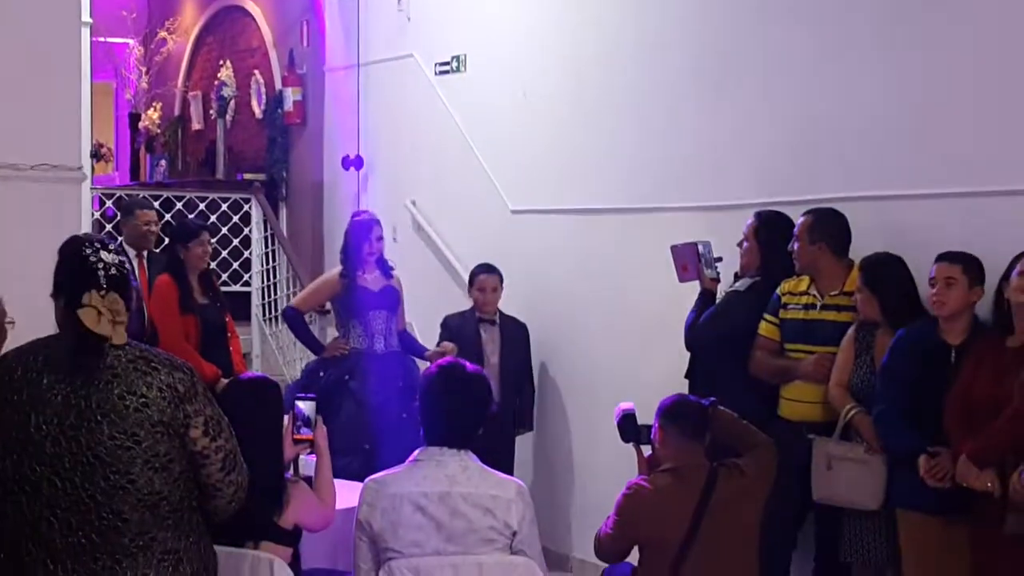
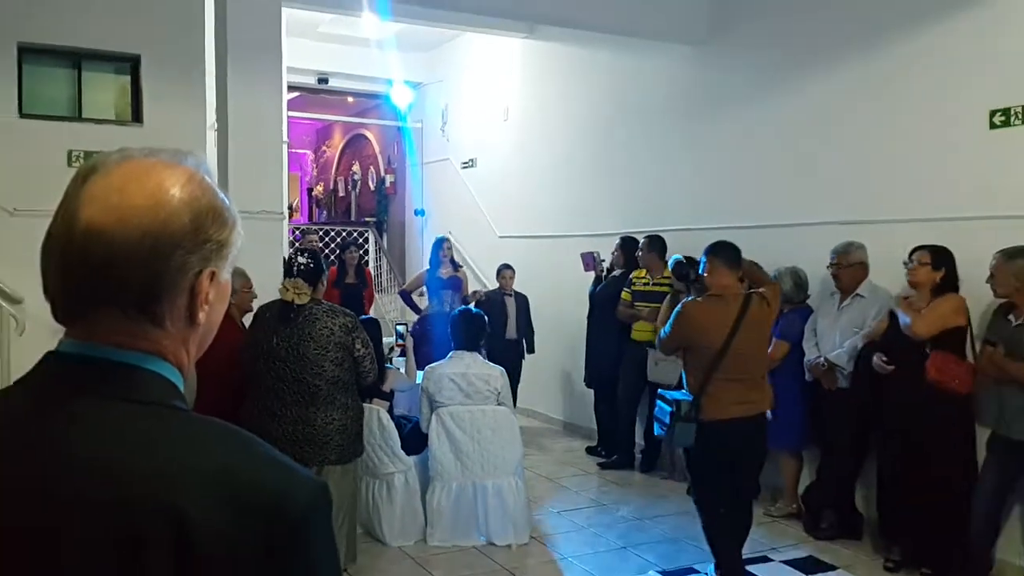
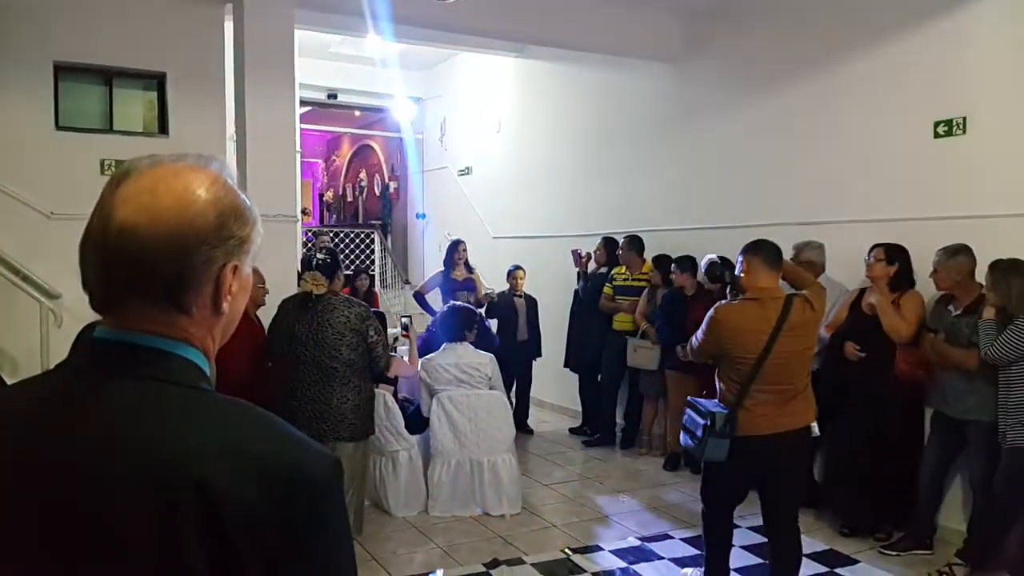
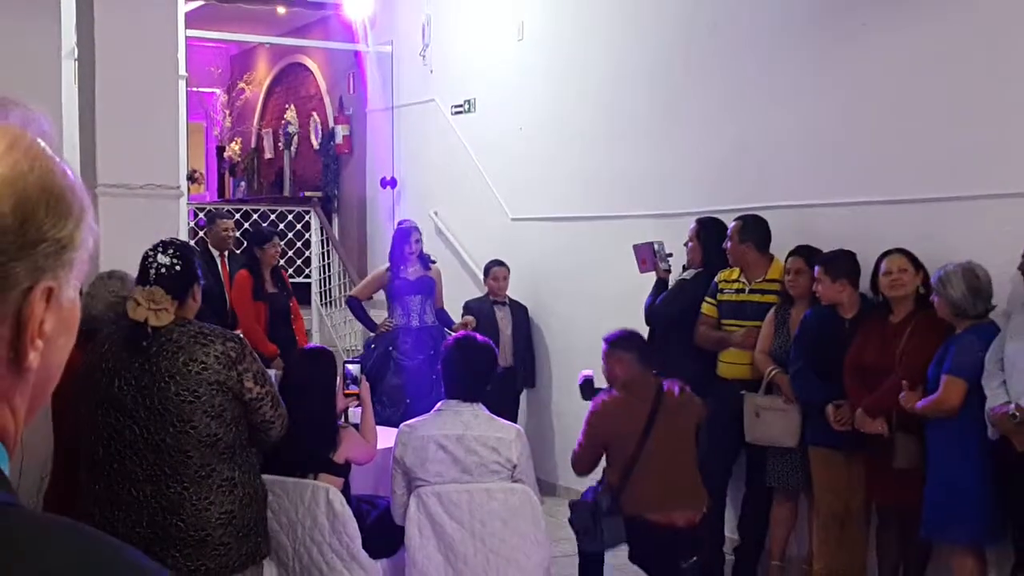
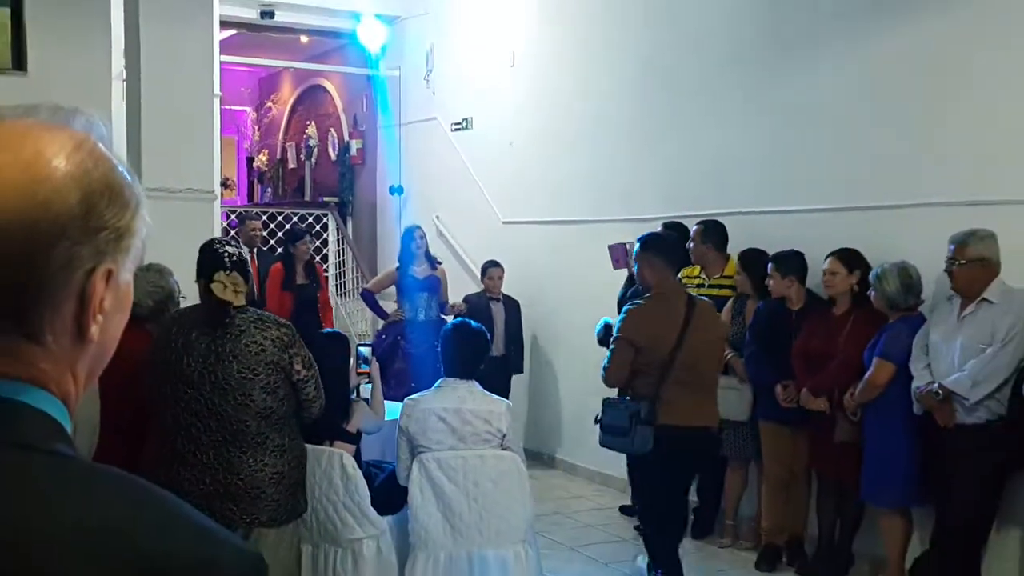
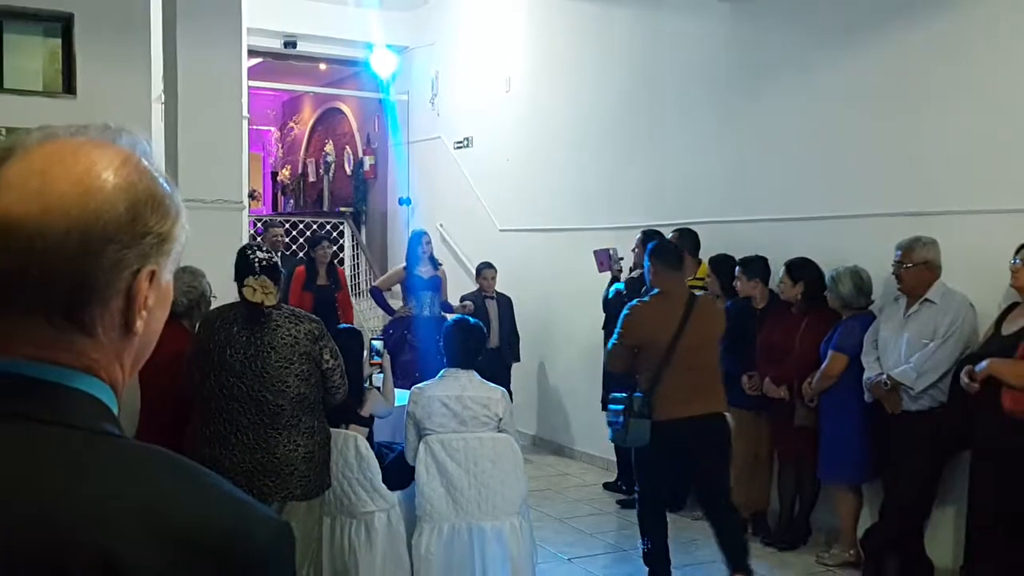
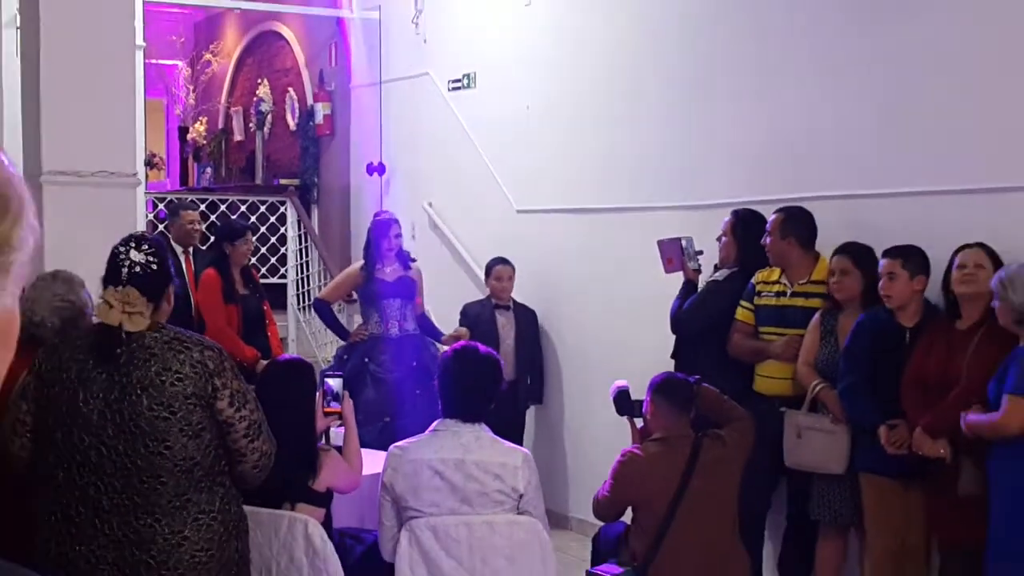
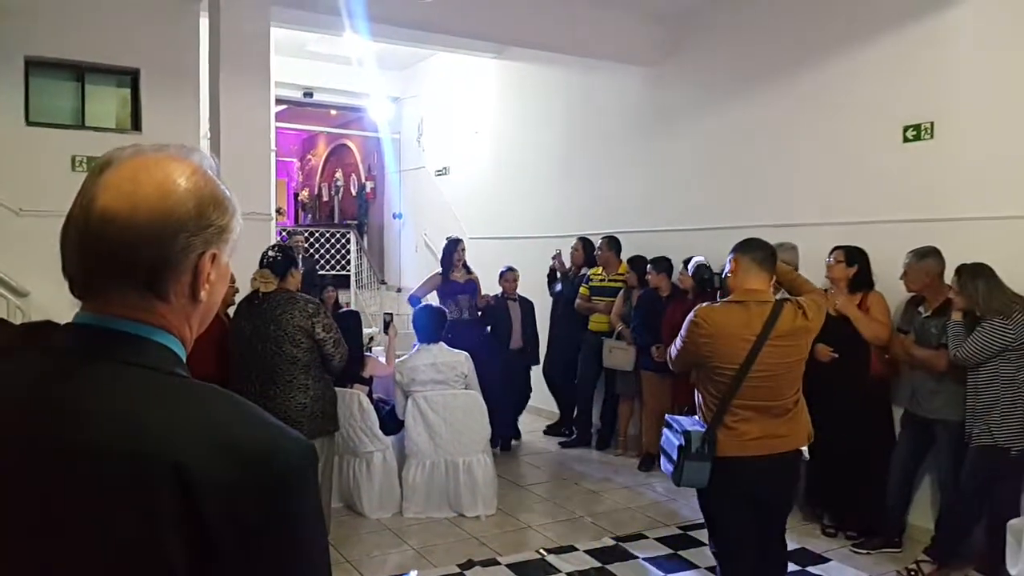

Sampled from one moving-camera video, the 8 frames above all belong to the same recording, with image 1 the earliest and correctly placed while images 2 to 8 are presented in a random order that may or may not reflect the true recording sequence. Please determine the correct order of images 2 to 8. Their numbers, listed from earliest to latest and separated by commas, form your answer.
7, 4, 5, 6, 2, 3, 8
